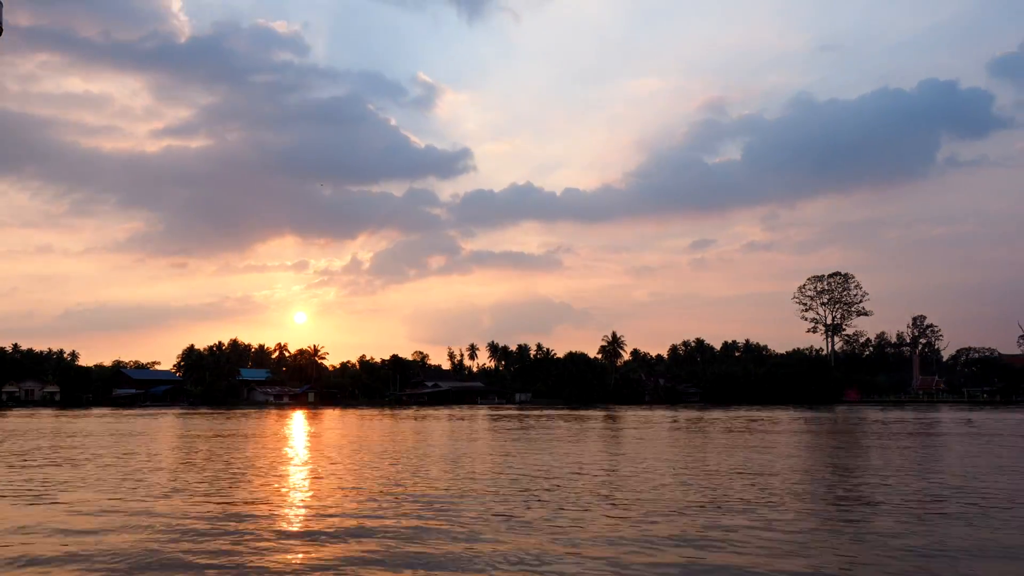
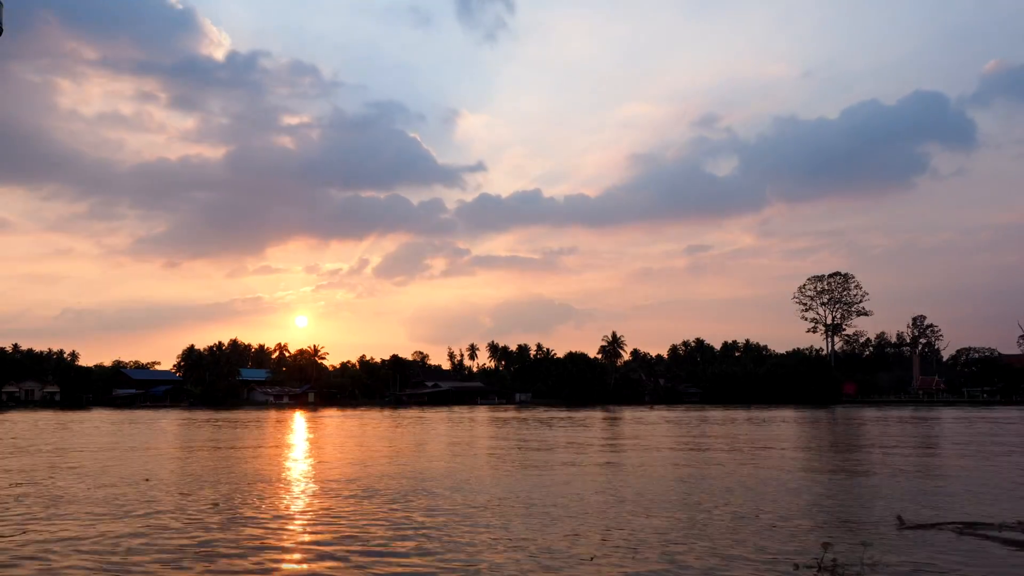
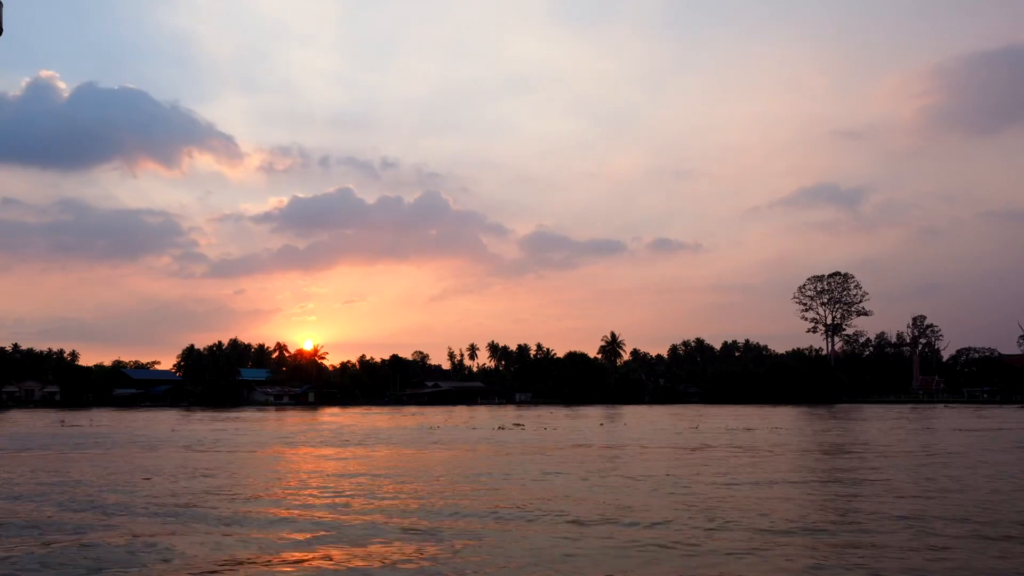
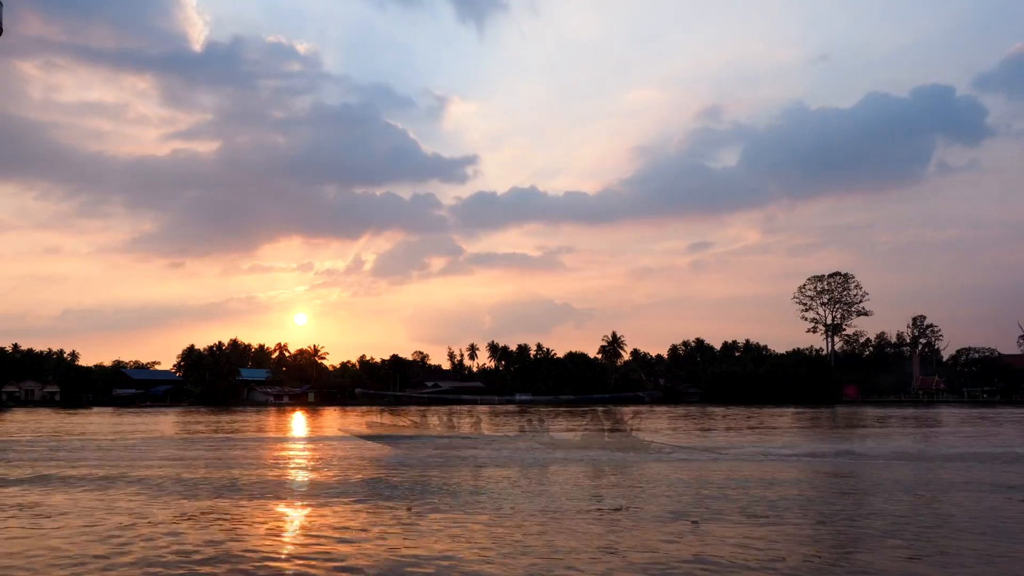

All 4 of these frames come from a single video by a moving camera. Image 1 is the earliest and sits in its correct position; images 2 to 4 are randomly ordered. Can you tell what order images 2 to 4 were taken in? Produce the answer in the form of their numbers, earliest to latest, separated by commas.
4, 2, 3
